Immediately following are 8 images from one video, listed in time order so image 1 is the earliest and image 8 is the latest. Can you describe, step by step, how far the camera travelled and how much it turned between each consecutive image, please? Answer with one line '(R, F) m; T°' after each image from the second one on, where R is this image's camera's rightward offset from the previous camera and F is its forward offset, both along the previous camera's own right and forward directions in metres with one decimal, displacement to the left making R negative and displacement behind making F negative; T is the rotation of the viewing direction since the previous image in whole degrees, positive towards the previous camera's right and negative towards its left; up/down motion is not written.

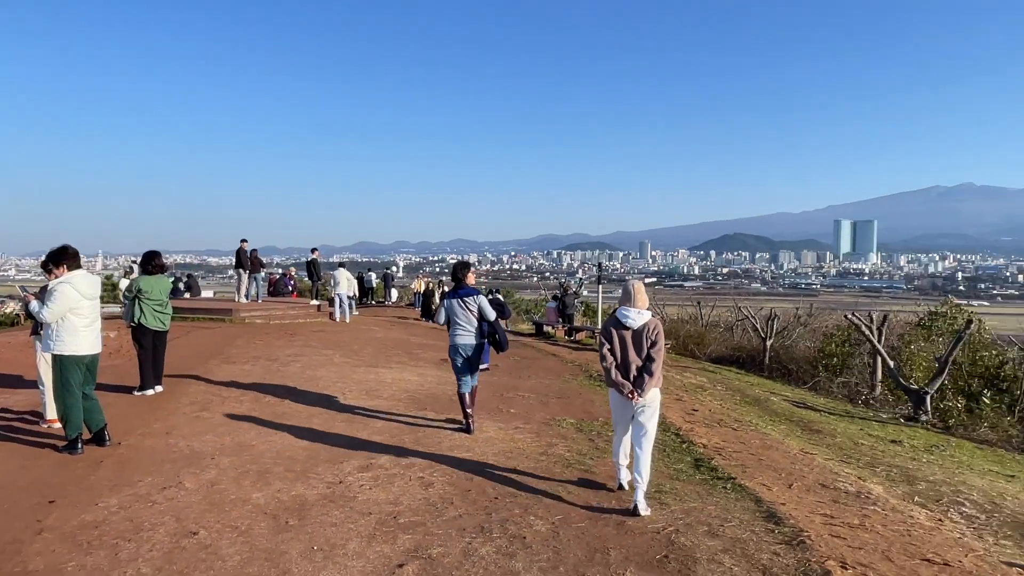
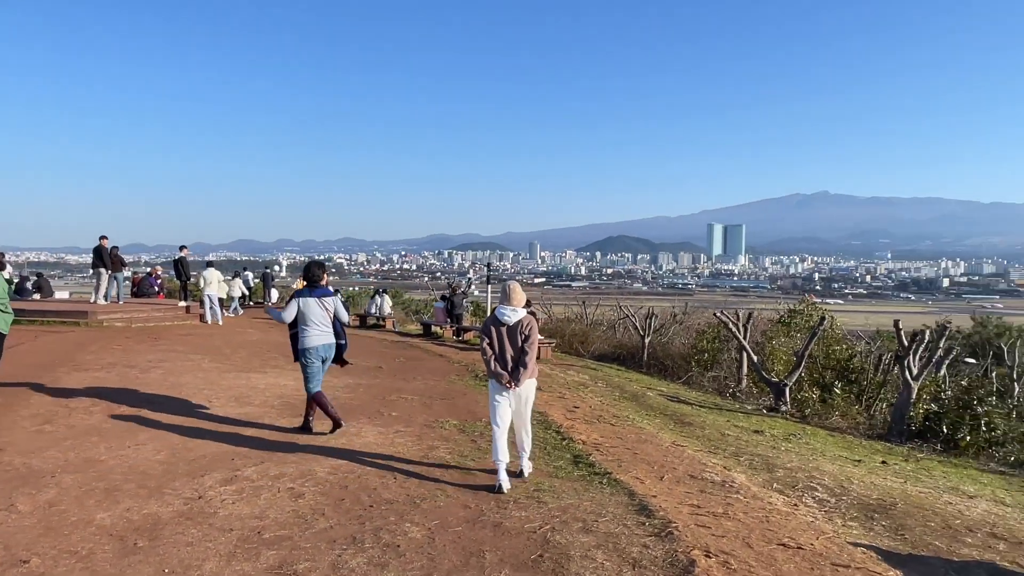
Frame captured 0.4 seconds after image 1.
(+0.1, 0.0) m; +9°
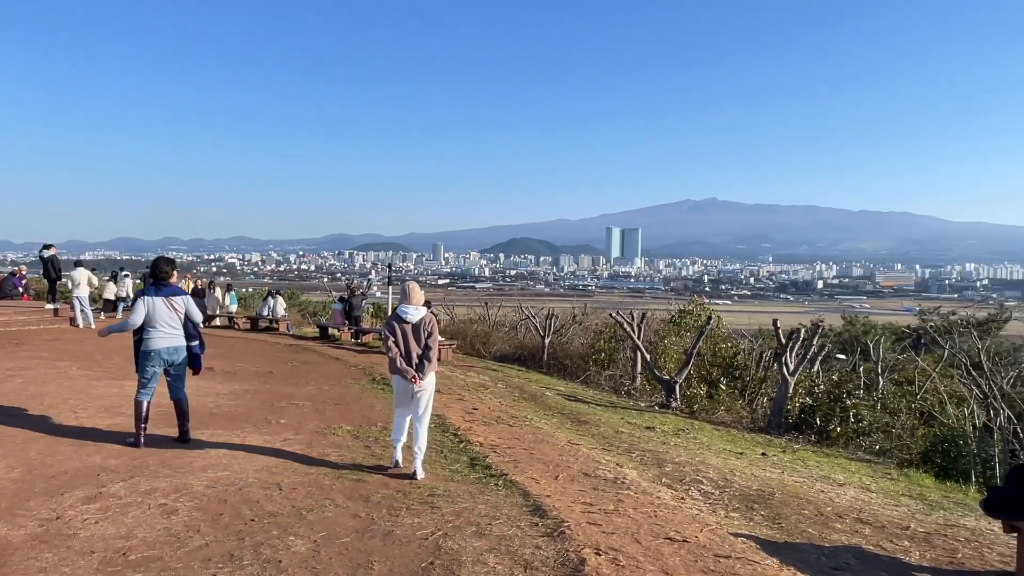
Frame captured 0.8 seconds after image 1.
(+0.1, 0.0) m; +8°
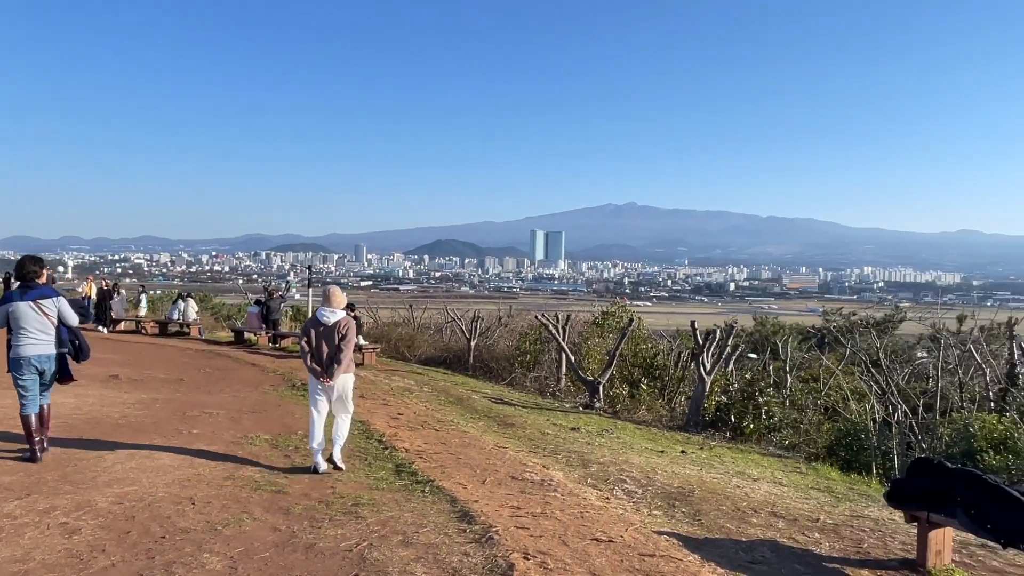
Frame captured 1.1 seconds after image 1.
(0.0, 0.0) m; +6°
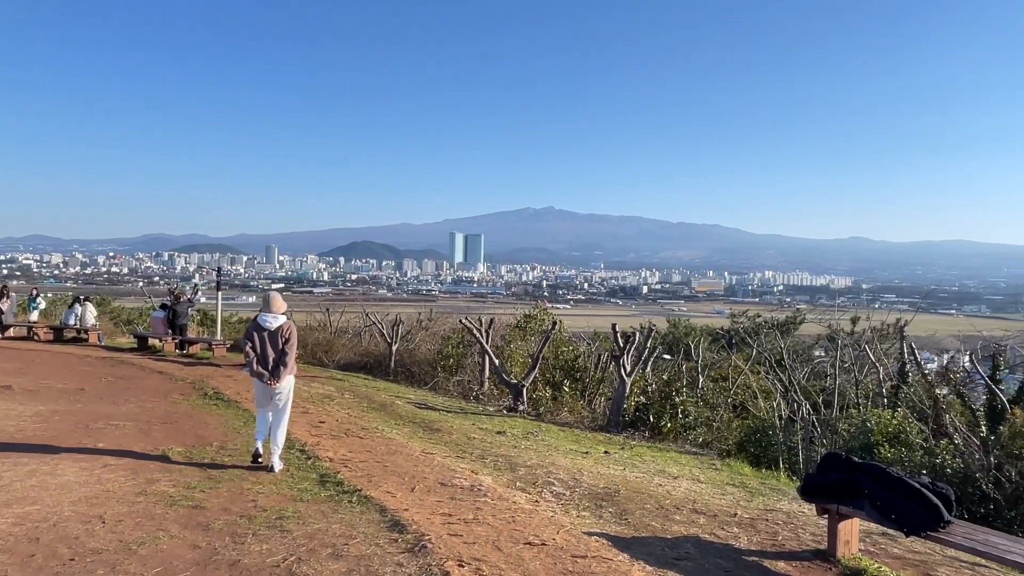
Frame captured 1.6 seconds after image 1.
(-0.1, 0.0) m; +7°
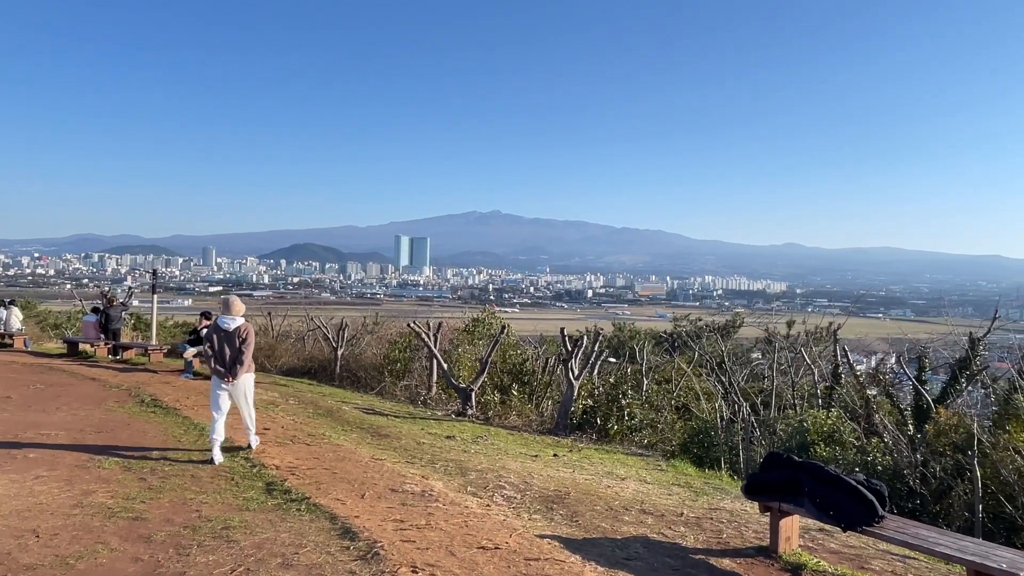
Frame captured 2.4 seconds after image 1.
(0.0, 0.0) m; +4°
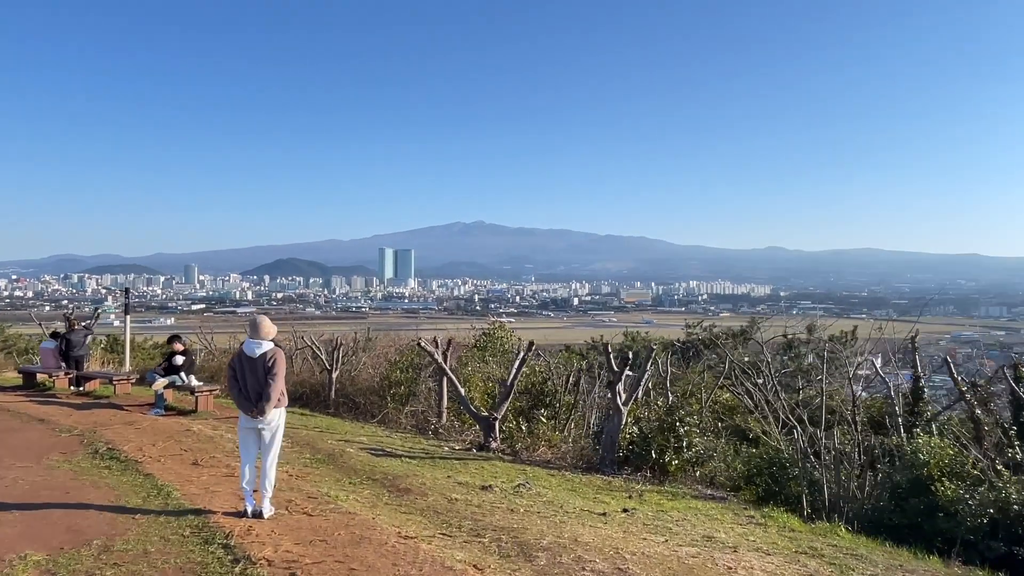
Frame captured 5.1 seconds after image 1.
(-0.6, +1.7) m; +1°
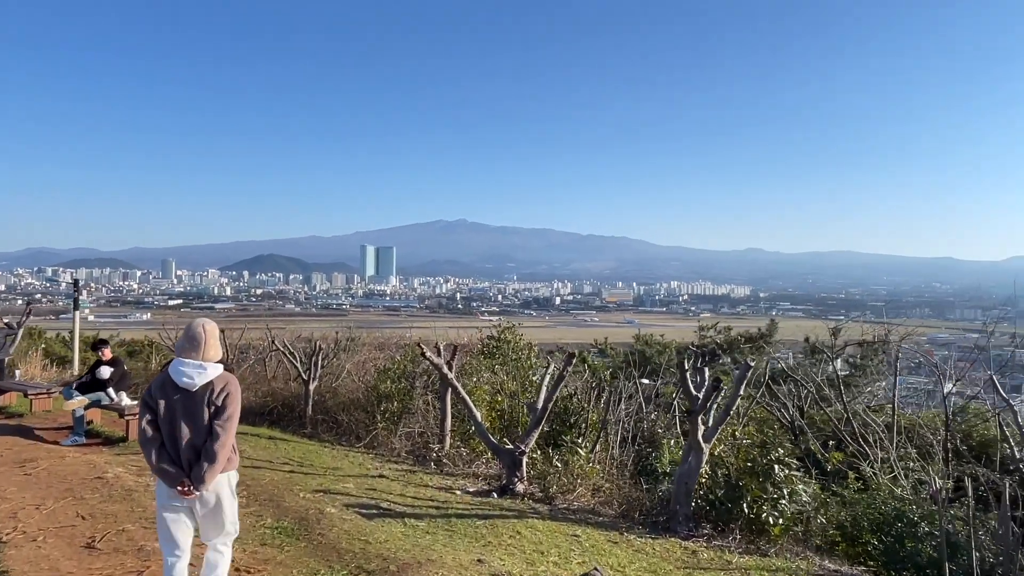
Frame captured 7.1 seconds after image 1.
(-0.5, +2.4) m; +1°
